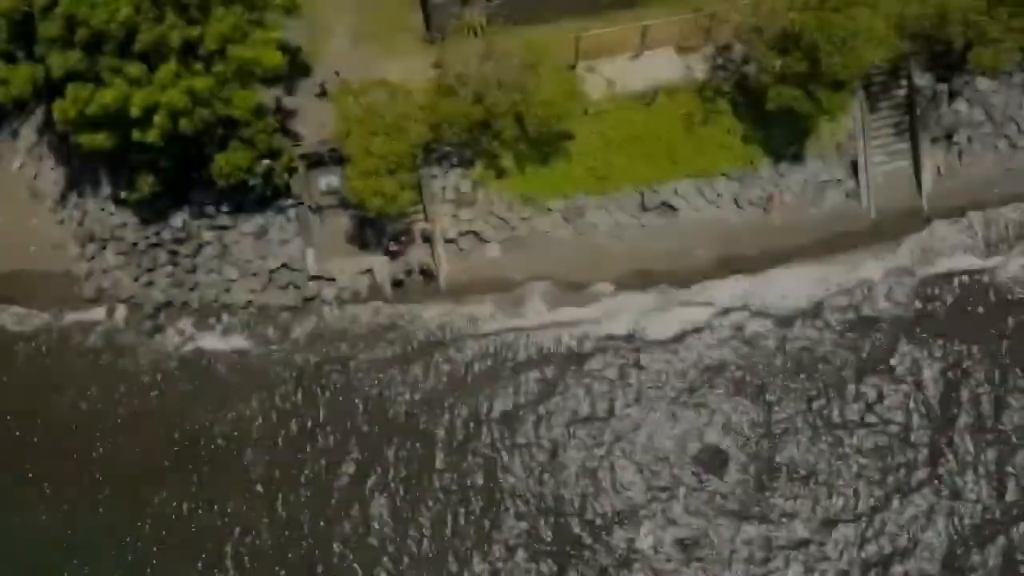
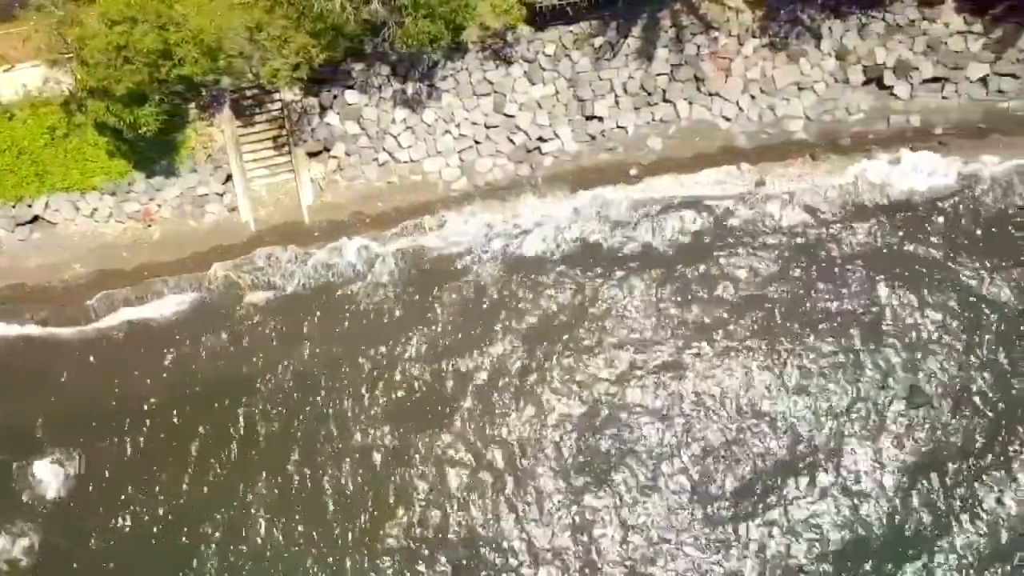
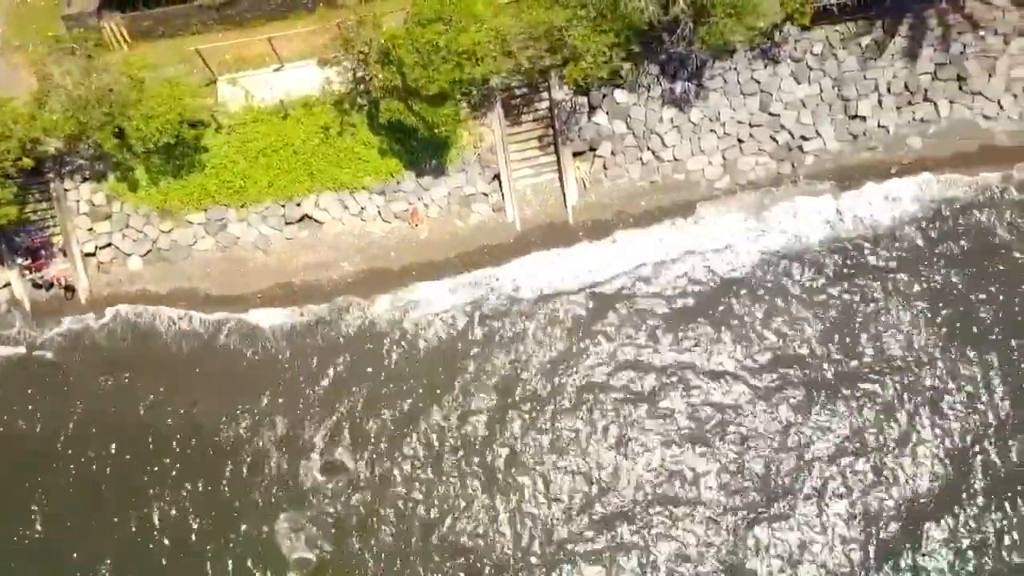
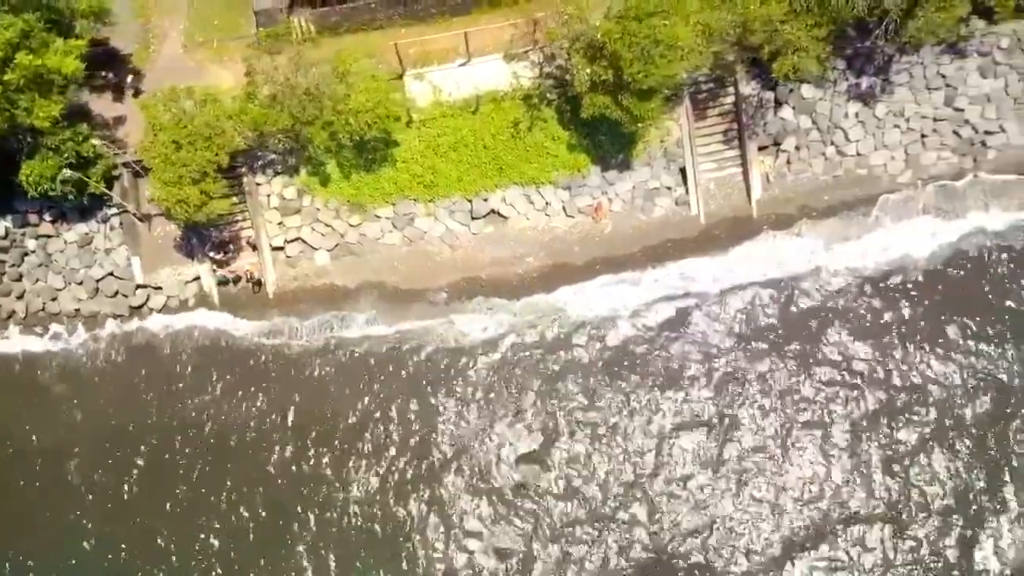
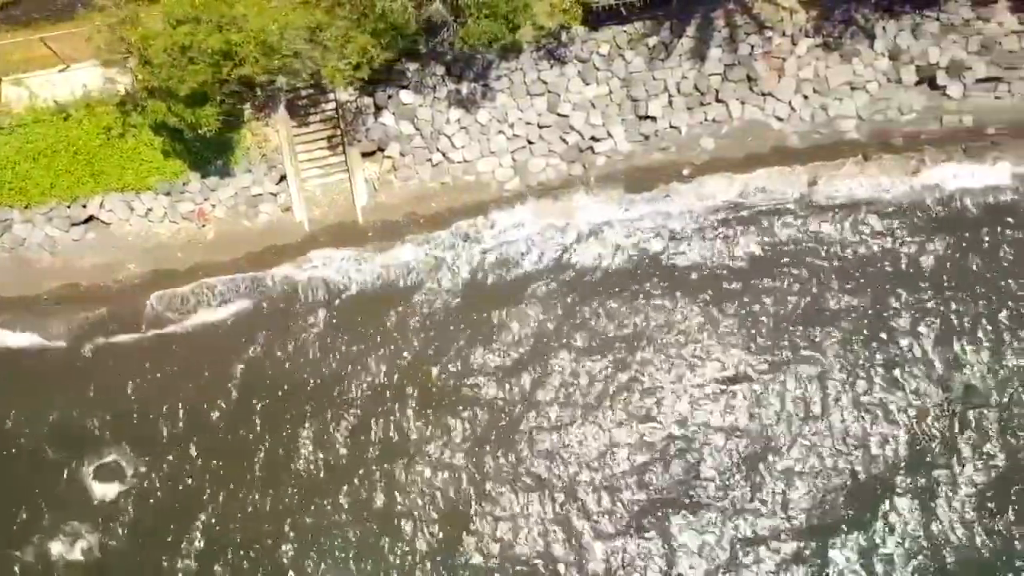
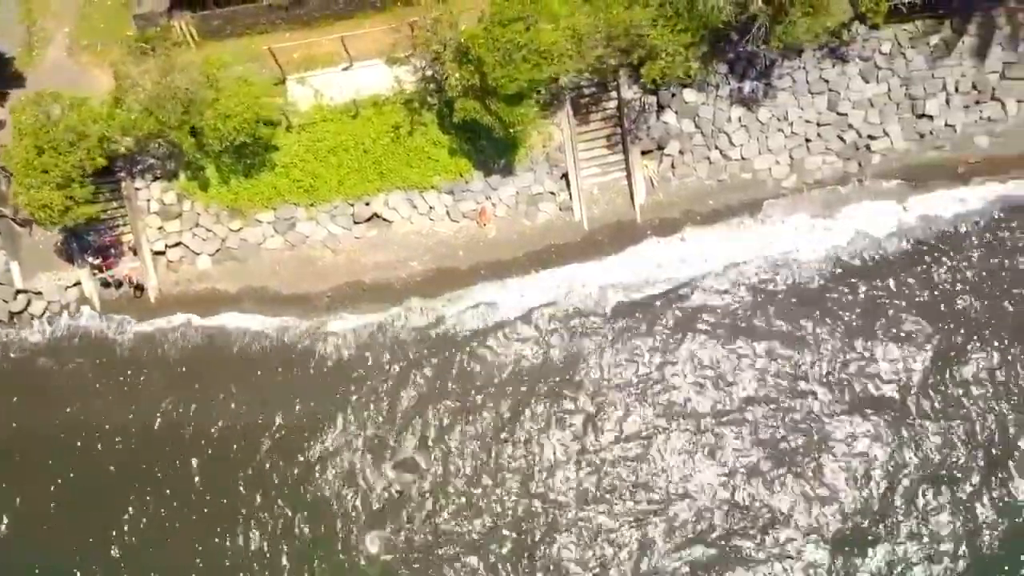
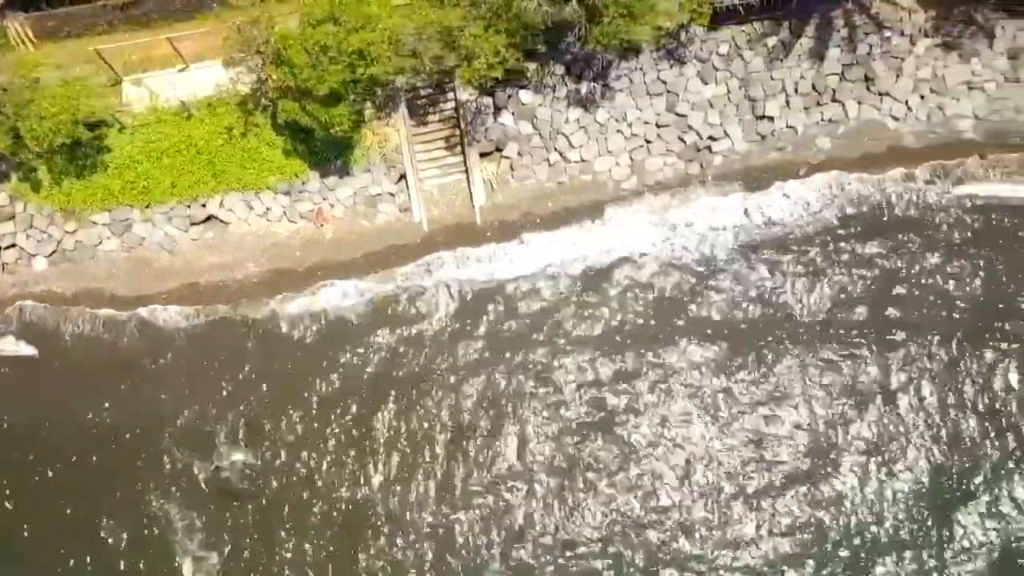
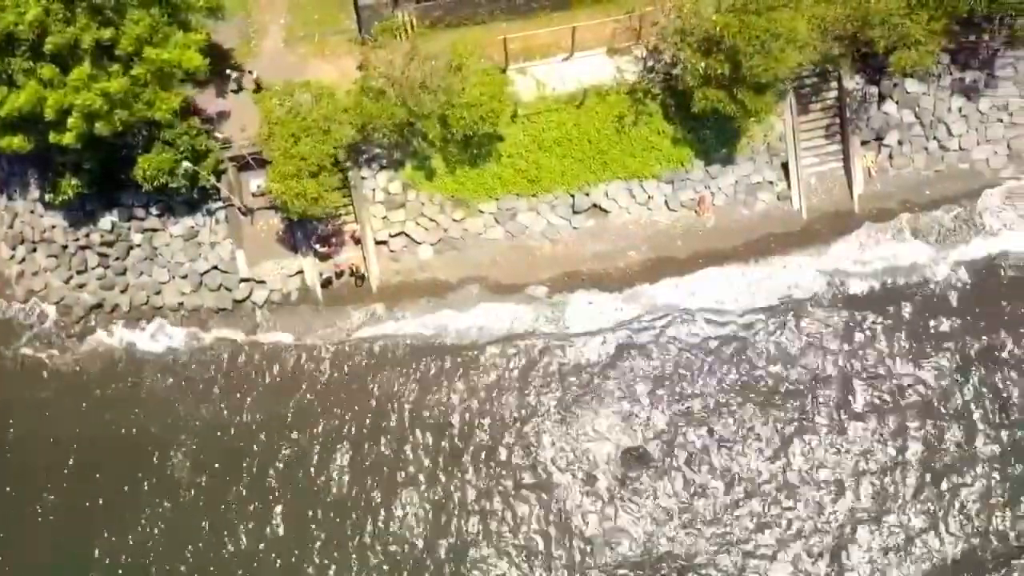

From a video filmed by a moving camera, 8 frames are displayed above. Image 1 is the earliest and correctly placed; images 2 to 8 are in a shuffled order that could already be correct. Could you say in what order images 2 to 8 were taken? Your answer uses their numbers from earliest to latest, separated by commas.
8, 4, 6, 3, 7, 5, 2
